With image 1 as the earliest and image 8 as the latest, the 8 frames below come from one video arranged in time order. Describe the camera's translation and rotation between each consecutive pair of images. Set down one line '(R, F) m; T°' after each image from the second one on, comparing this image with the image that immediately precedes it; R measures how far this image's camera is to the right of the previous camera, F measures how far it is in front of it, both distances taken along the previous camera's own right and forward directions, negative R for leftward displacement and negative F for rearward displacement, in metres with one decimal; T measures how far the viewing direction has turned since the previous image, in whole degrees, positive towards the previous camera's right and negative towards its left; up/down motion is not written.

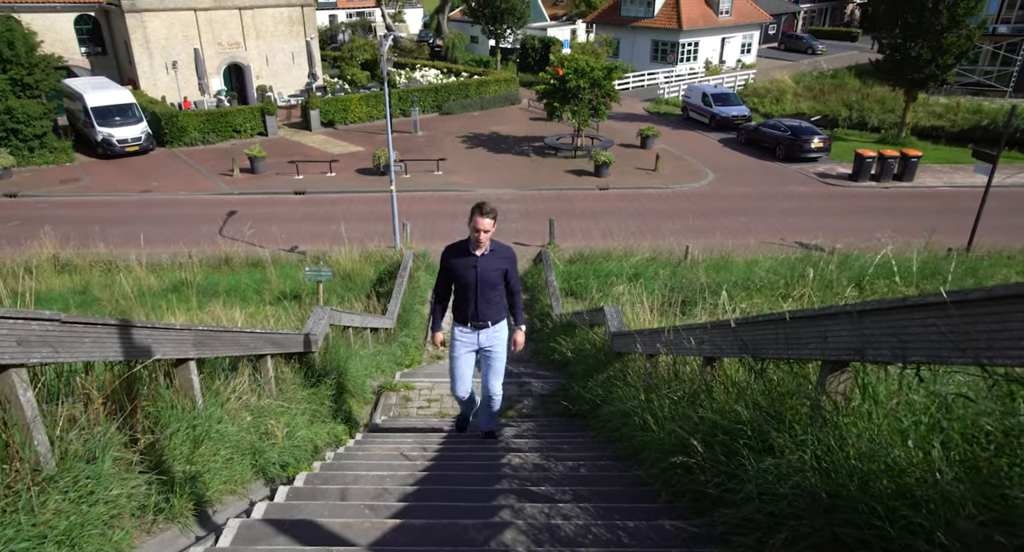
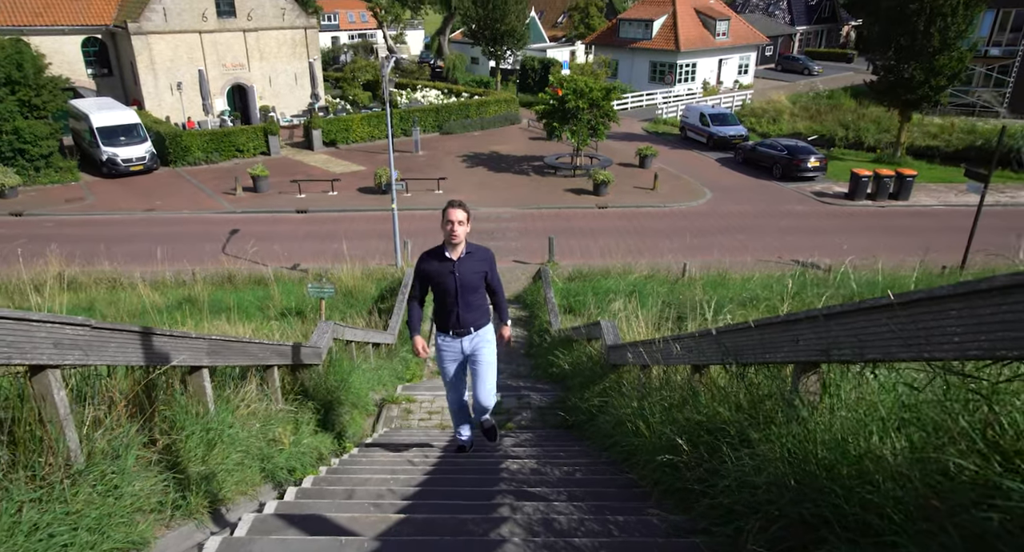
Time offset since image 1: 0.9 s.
(0.0, -0.2) m; 0°
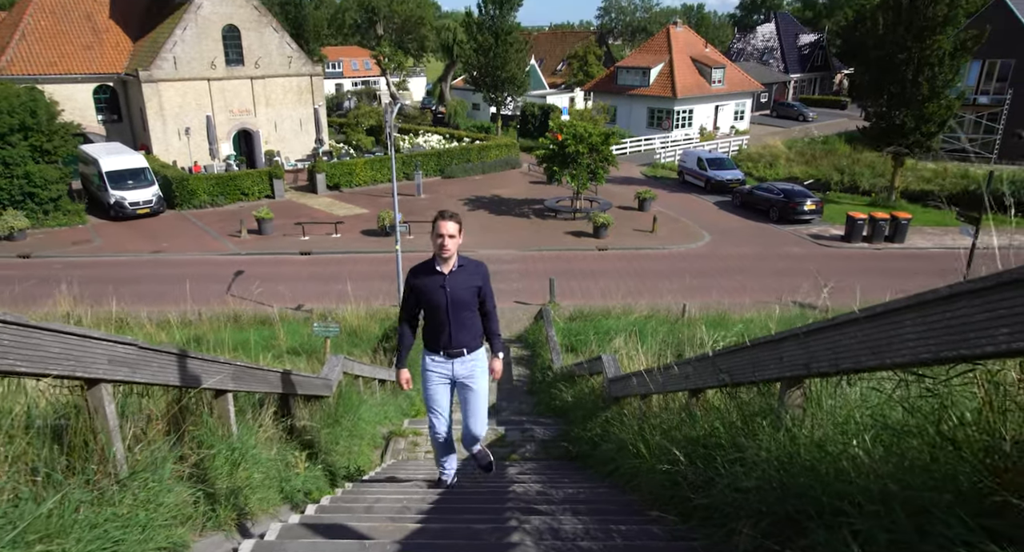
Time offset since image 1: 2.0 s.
(0.0, -0.2) m; 0°
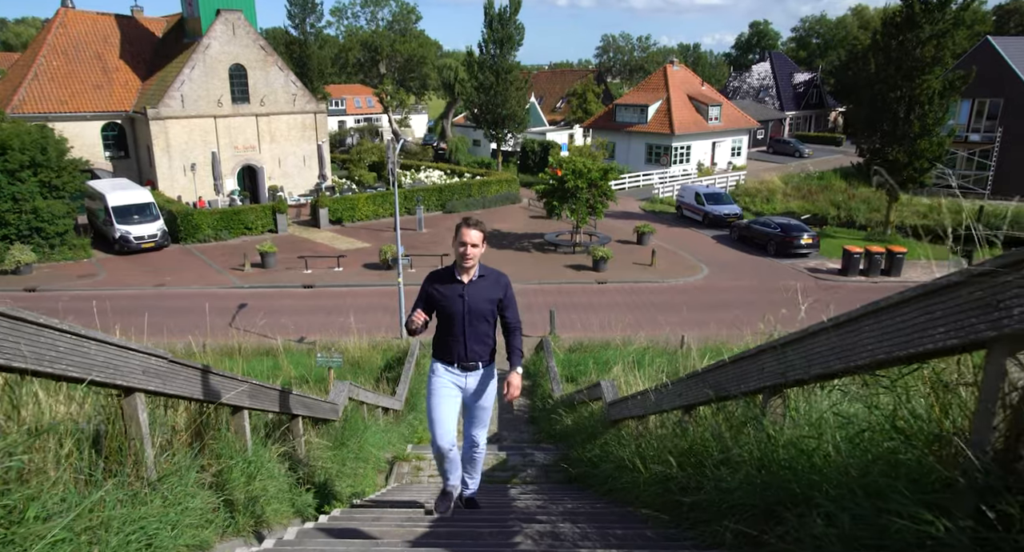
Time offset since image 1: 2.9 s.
(0.0, -0.2) m; 0°
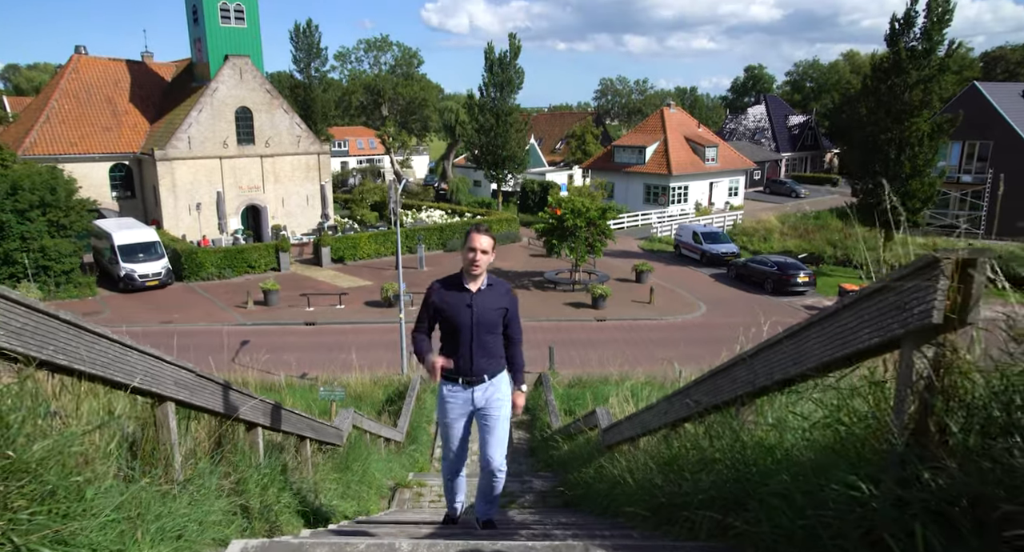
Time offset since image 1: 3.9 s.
(0.0, -0.3) m; 0°
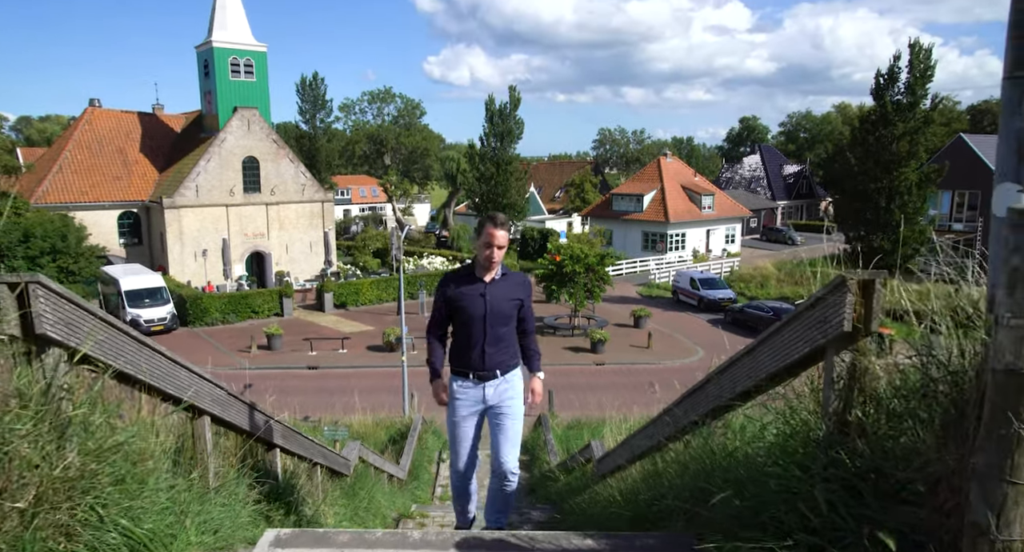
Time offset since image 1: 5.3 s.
(0.0, -0.5) m; 0°
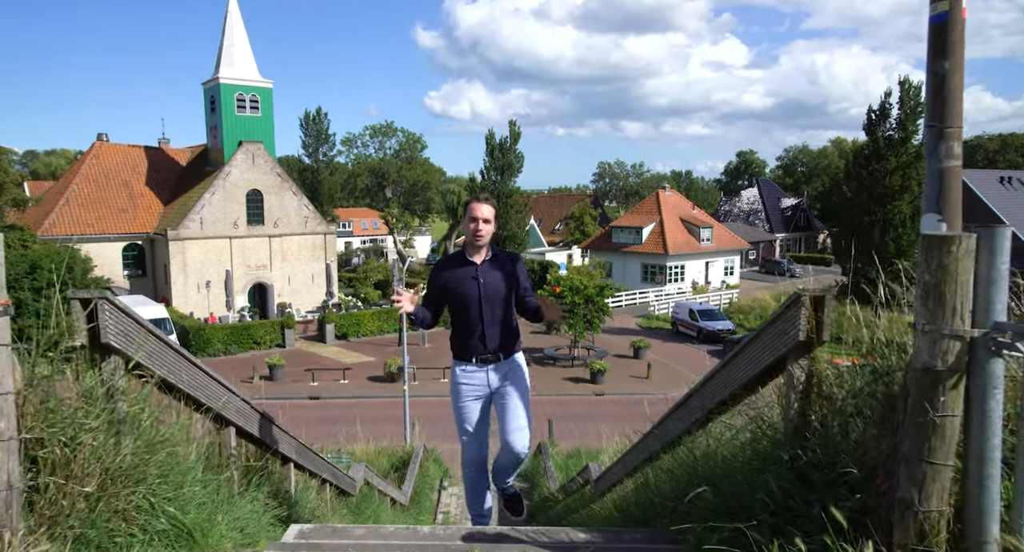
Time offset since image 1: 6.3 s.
(0.0, -0.4) m; 0°
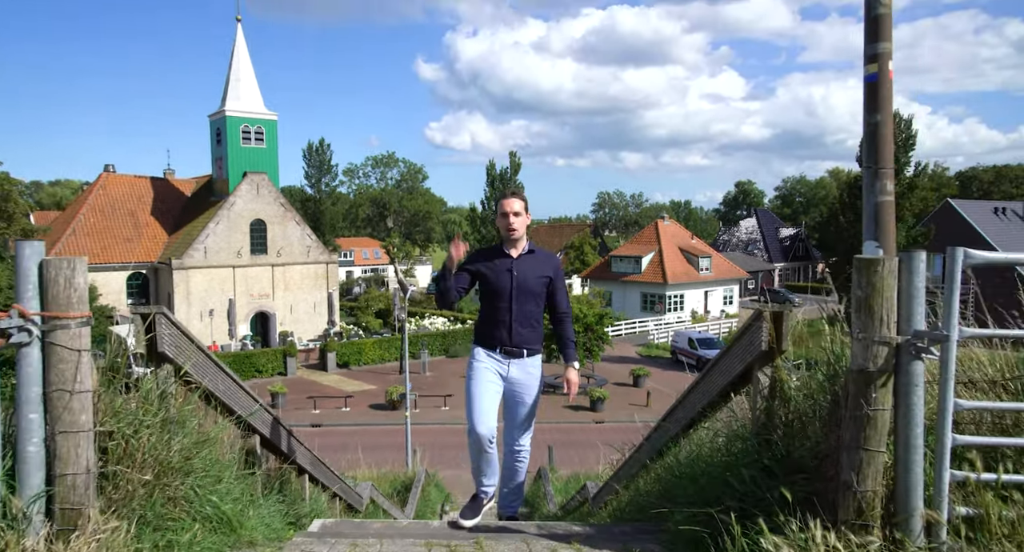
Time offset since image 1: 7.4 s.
(0.0, -0.4) m; 0°
